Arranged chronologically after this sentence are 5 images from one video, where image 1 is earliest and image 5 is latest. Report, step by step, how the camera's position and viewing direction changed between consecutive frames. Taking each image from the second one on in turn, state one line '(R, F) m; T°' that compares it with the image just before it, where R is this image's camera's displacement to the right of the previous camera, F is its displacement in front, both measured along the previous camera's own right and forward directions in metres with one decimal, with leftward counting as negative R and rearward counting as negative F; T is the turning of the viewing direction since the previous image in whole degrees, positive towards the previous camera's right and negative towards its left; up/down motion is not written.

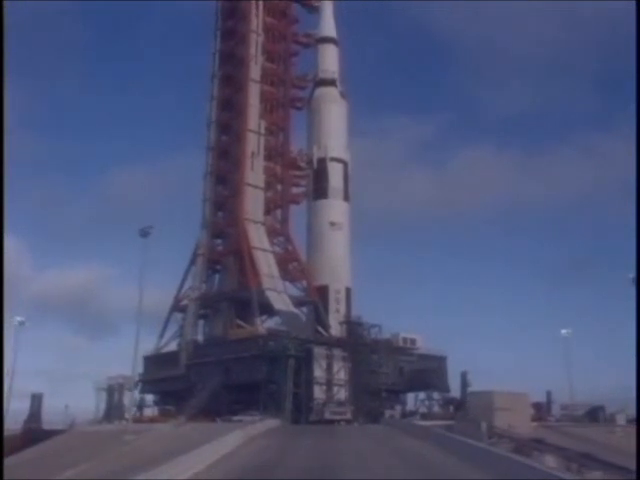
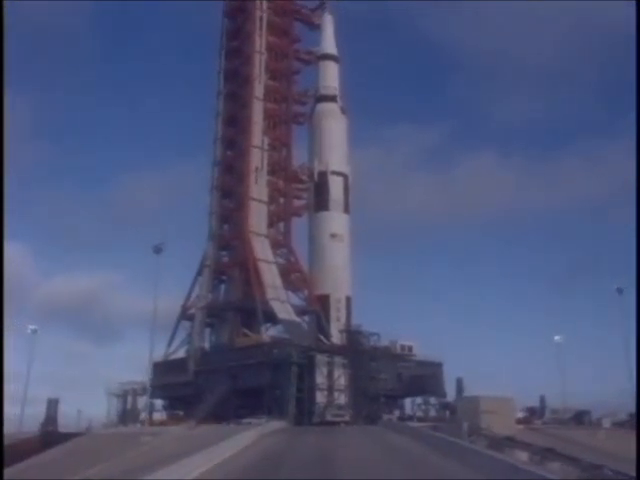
(0.0, -3.3) m; 0°
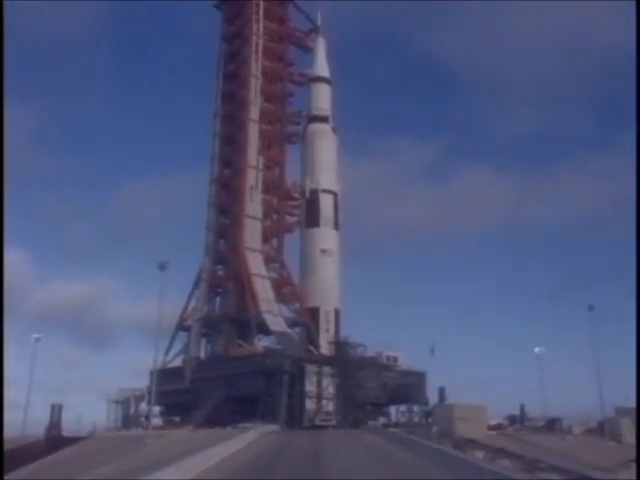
(0.0, -4.2) m; +1°
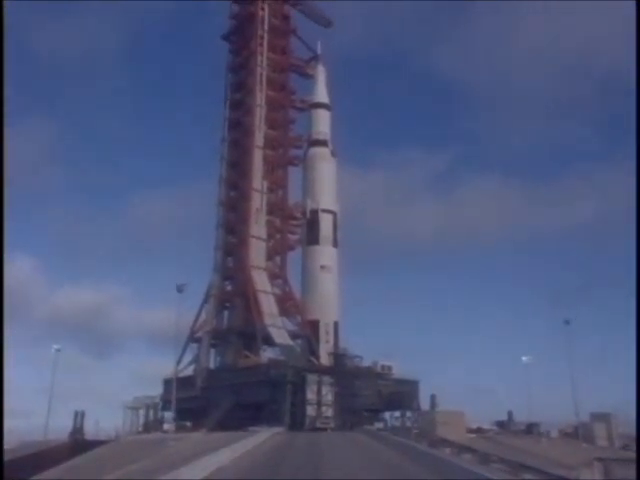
(+0.1, -6.5) m; 0°
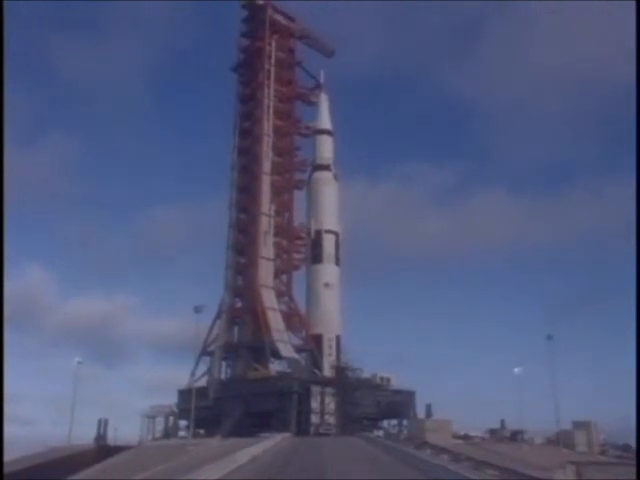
(+0.1, -6.8) m; 0°
